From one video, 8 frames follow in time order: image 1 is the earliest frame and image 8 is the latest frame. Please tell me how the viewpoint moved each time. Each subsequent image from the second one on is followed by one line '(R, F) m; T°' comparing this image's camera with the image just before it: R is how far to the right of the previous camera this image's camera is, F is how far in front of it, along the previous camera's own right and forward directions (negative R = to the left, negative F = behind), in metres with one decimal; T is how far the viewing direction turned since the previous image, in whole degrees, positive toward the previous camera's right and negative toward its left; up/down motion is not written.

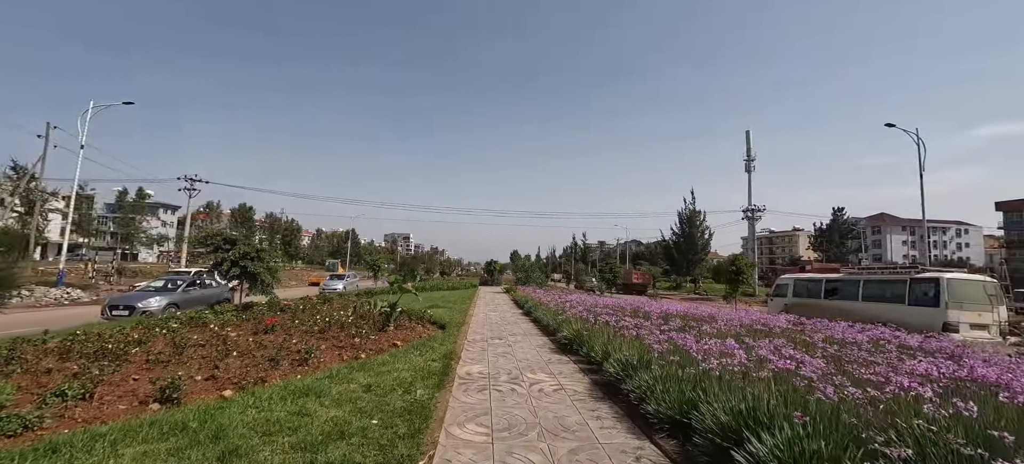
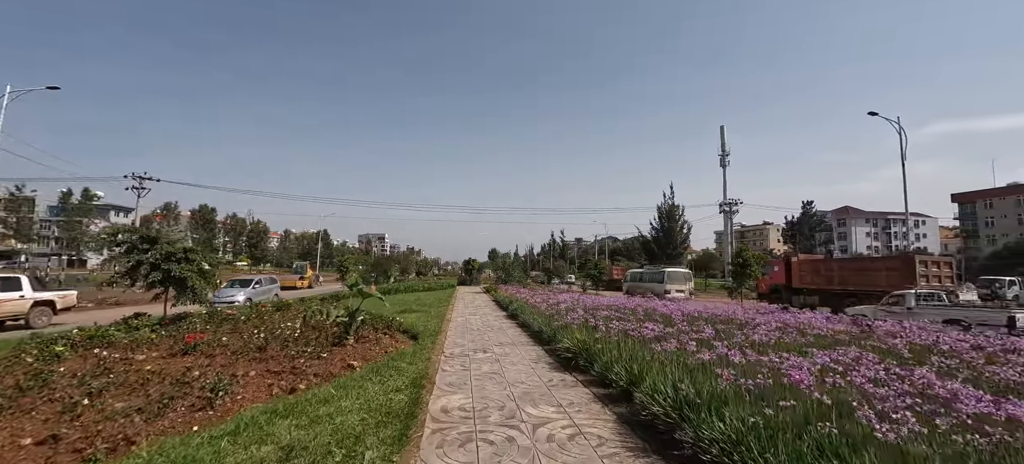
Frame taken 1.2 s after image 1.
(-0.1, +1.6) m; +3°
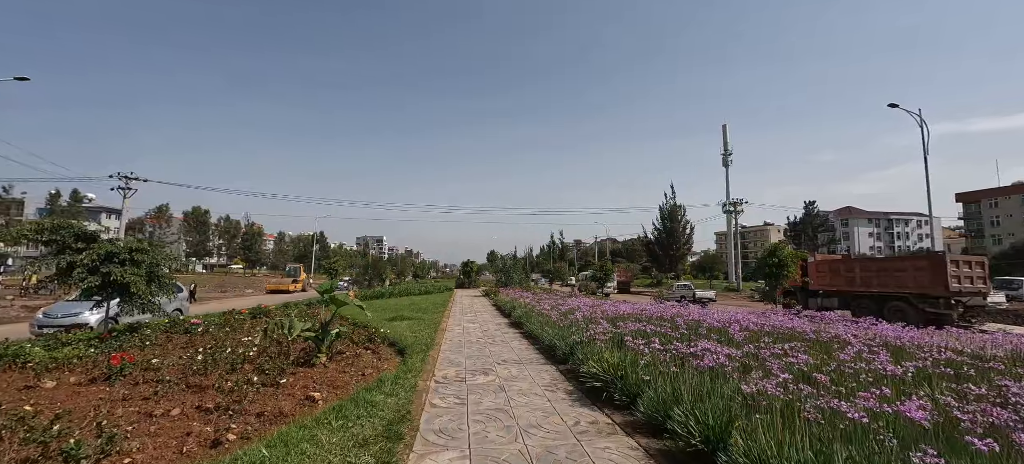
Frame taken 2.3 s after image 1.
(-0.1, +1.5) m; 0°
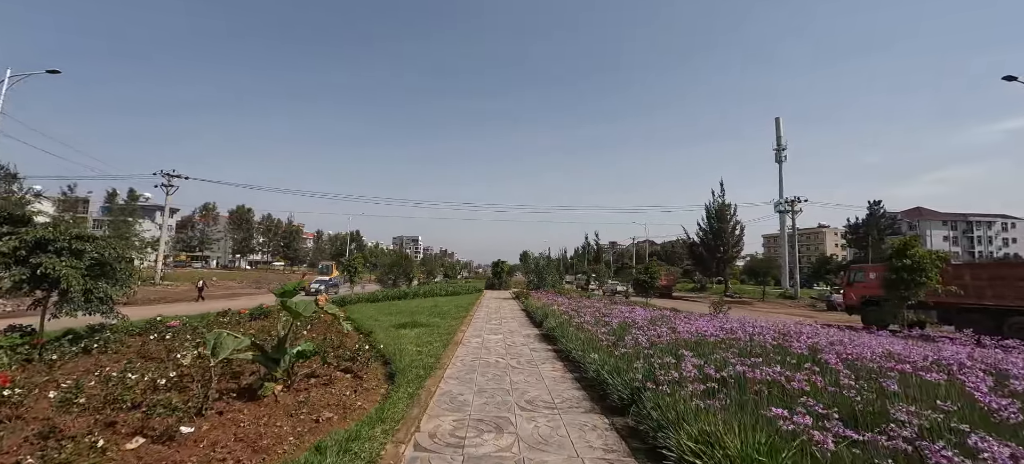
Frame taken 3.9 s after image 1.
(0.0, +2.2) m; -5°
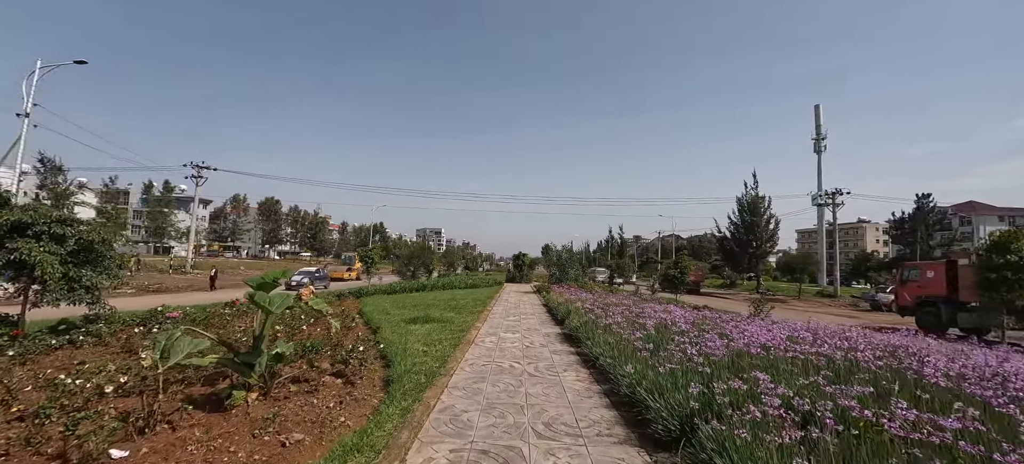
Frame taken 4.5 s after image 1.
(+0.1, +0.9) m; -3°
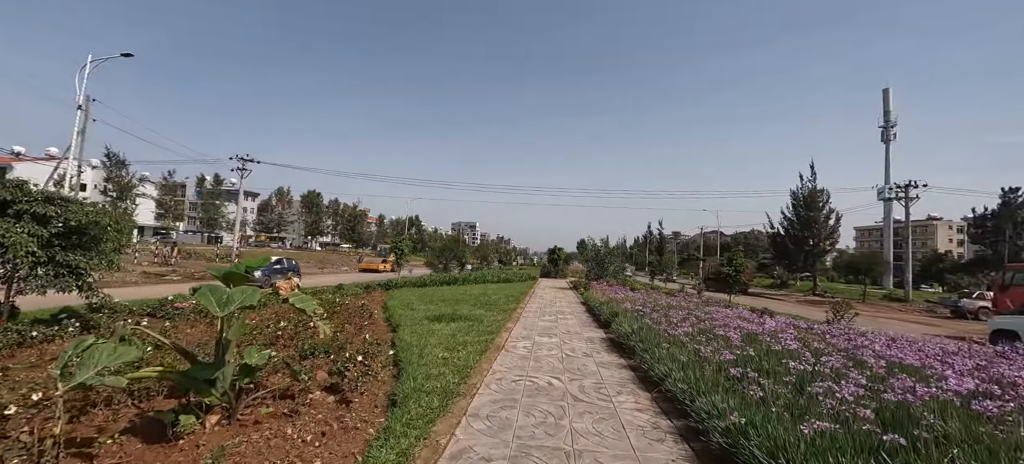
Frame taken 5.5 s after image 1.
(-0.1, +1.2) m; -5°
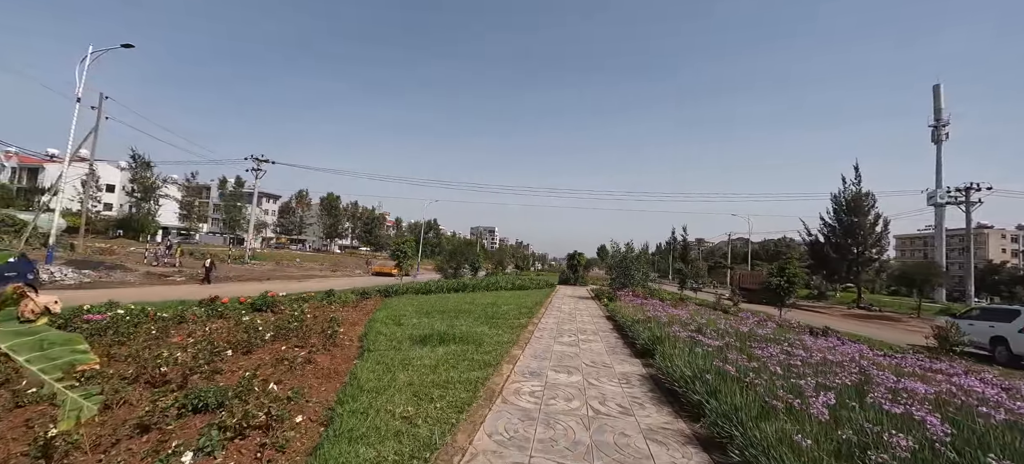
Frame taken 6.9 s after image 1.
(+0.2, +2.1) m; -3°
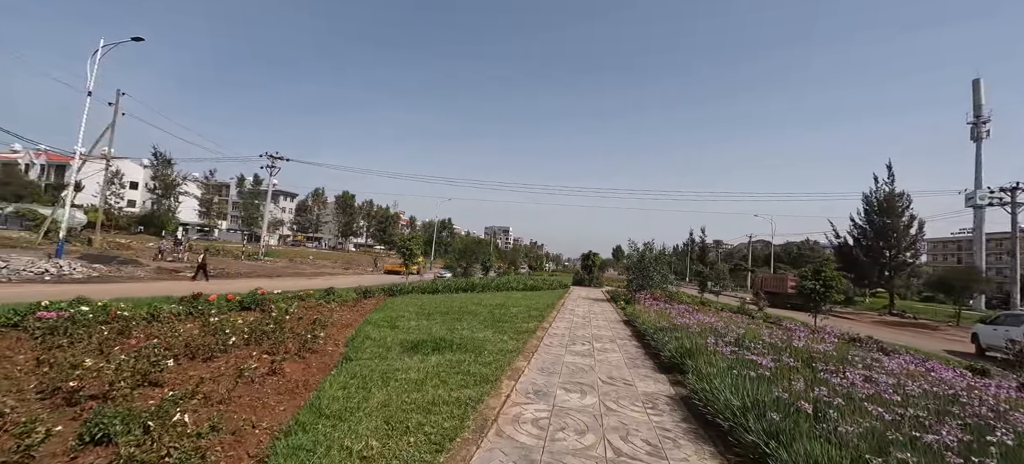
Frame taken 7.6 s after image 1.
(+0.1, +0.9) m; -2°
